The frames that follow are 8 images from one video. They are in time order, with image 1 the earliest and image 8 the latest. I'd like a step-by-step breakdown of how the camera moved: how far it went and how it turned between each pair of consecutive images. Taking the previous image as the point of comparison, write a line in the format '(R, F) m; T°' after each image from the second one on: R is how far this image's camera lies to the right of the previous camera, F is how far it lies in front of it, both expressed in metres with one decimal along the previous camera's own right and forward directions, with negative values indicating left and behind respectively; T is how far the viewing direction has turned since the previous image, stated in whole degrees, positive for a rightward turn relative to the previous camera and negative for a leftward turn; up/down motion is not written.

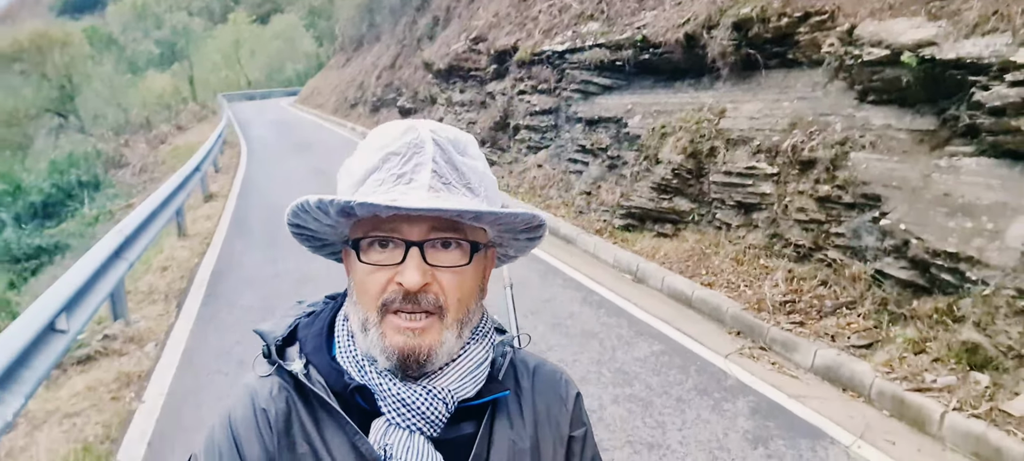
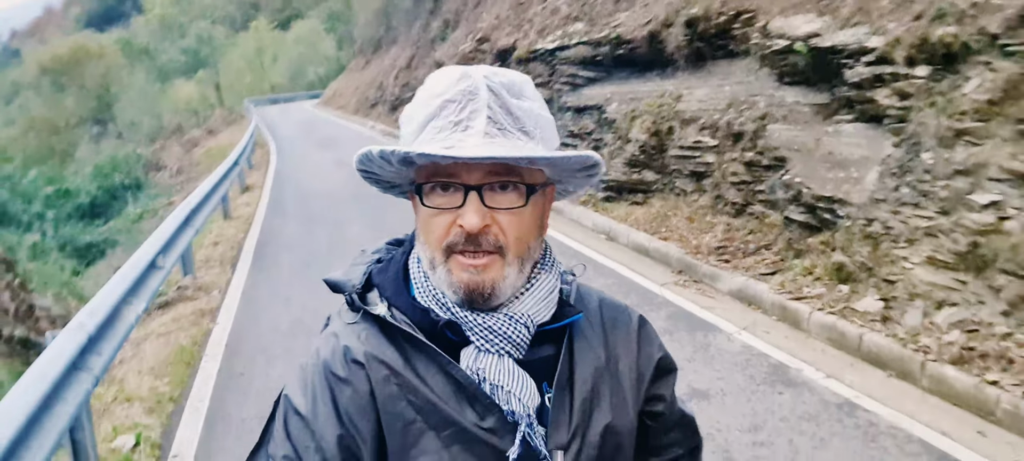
(+0.3, -1.5) m; -2°
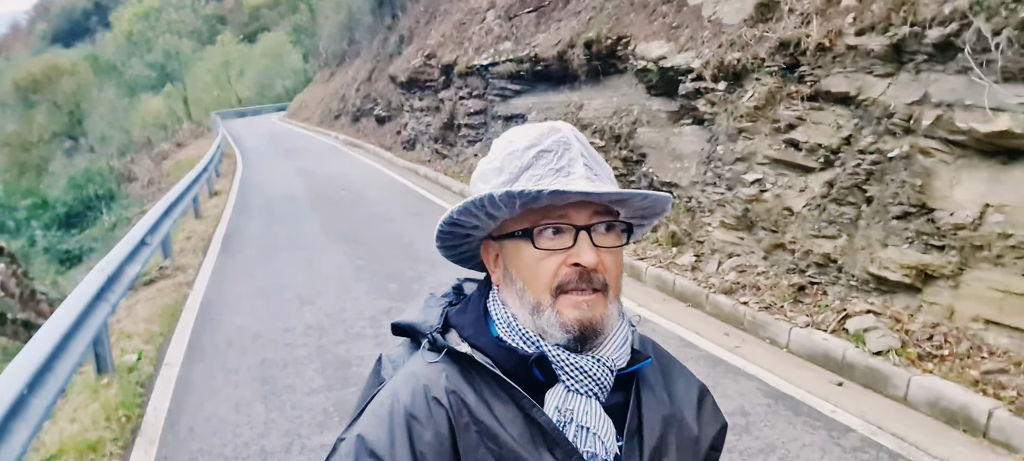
(+0.6, -1.8) m; +2°
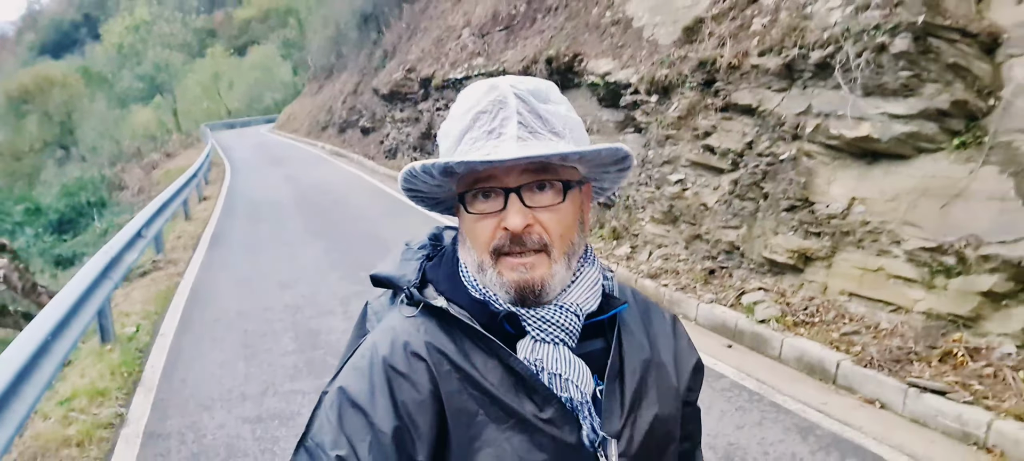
(+0.3, -0.9) m; +1°
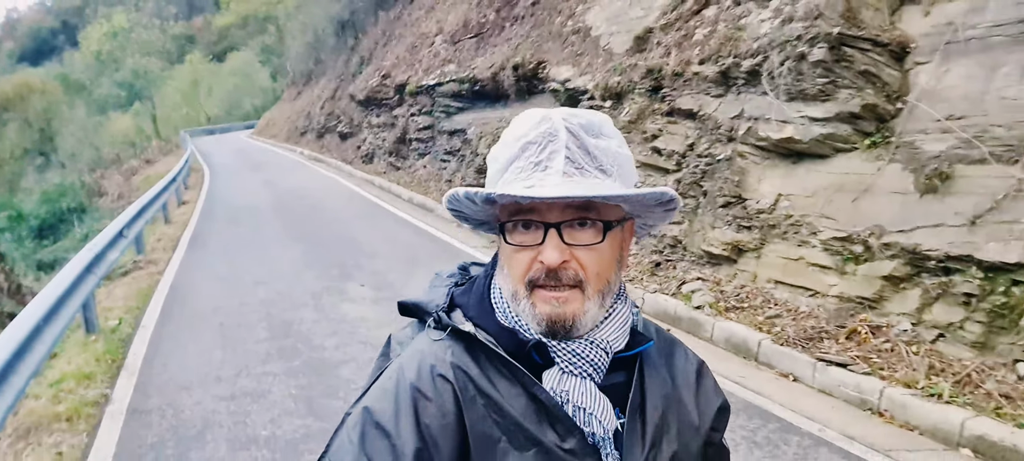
(+0.2, -0.5) m; +1°
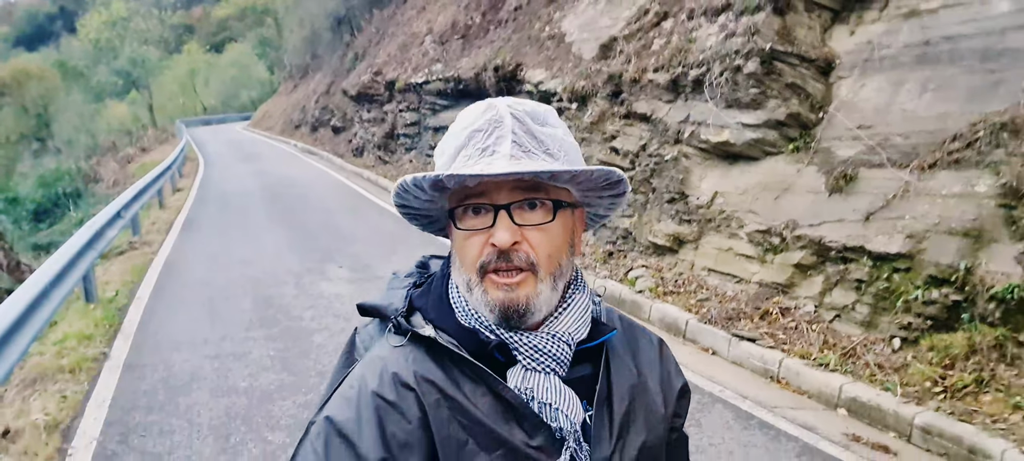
(+0.3, -0.7) m; 0°
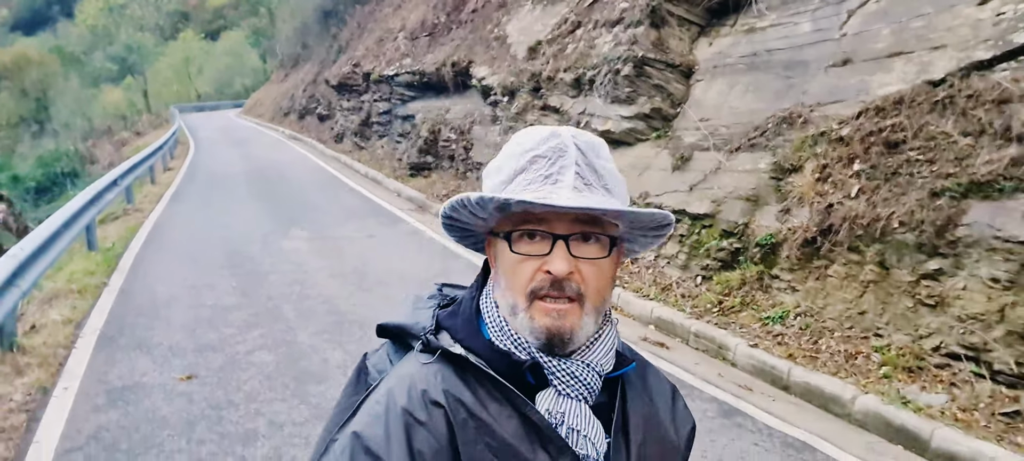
(+0.8, -1.7) m; 0°
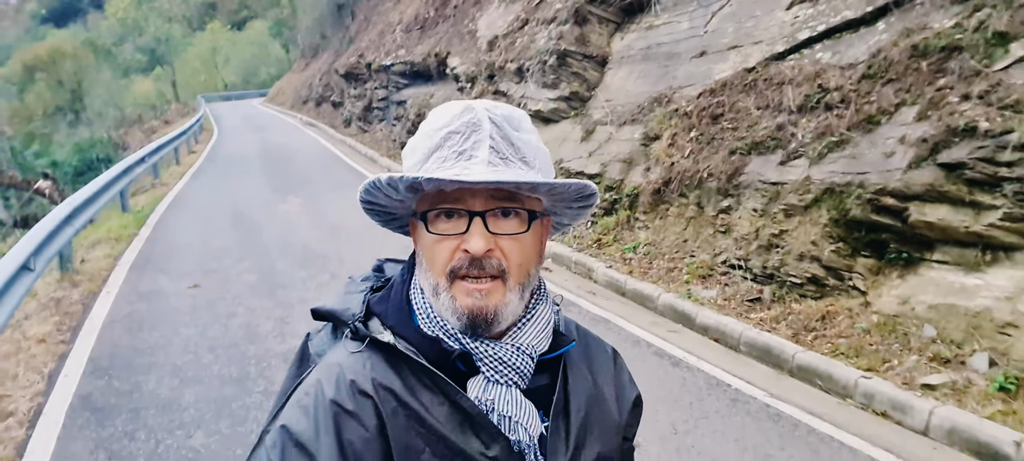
(+1.0, -2.0) m; -2°
